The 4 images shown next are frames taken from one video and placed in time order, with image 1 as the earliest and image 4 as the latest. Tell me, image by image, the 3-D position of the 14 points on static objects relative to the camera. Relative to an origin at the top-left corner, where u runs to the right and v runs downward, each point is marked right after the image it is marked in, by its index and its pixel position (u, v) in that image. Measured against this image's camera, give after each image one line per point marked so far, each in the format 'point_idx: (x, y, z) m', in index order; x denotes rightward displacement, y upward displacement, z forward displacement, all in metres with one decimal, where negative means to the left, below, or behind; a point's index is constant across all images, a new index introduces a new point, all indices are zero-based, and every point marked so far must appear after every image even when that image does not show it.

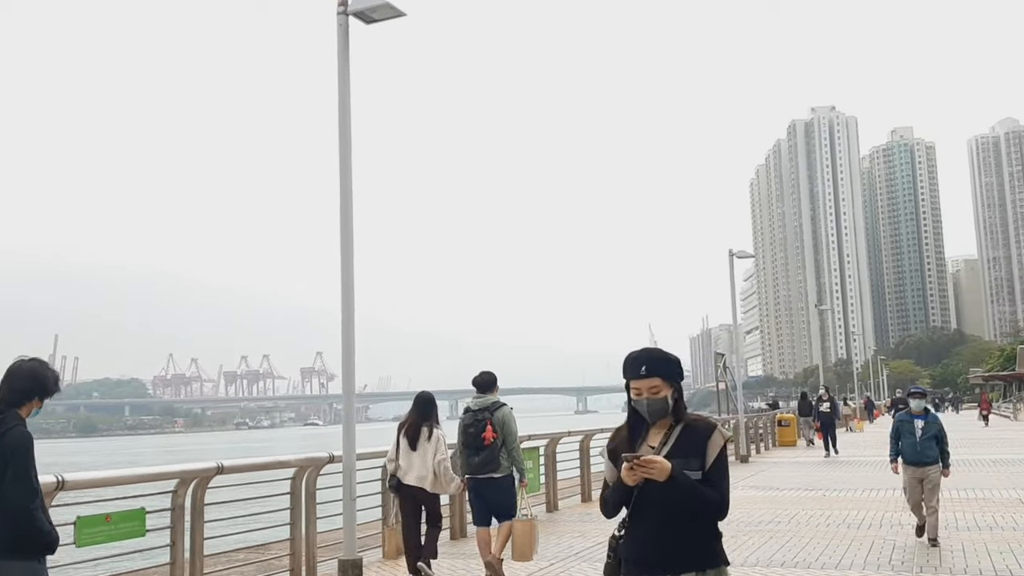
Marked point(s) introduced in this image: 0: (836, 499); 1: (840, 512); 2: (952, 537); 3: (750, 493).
0: (+4.6, -3.0, +13.5) m
1: (+4.1, -2.9, +11.9) m
2: (+4.6, -2.6, +9.8) m
3: (+3.9, -3.3, +15.1) m
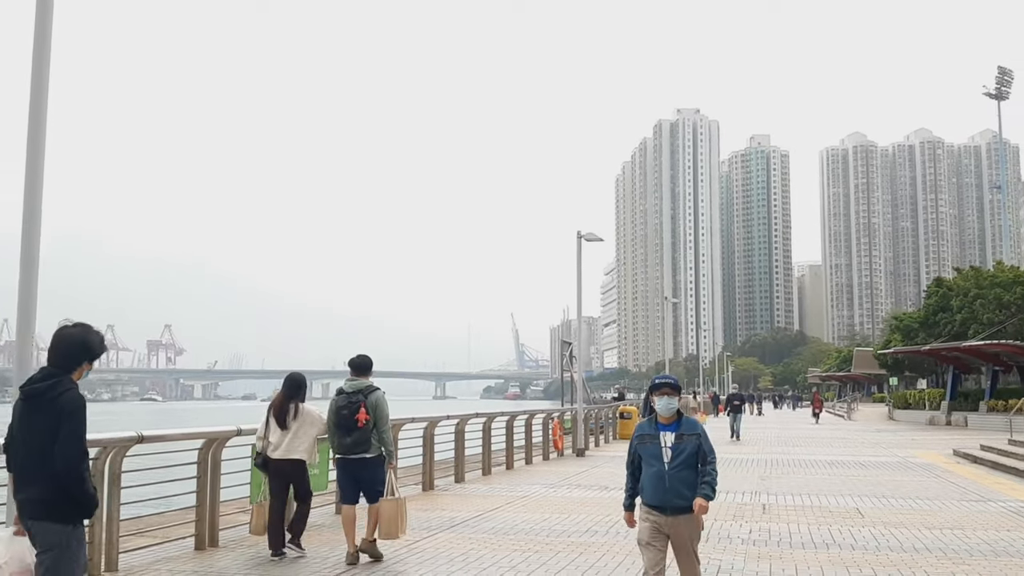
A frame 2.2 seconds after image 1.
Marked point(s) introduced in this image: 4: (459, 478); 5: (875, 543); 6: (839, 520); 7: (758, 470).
0: (+2.0, -2.8, +12.2) m
1: (+1.7, -2.6, +10.6) m
2: (+2.5, -2.4, +8.5) m
3: (+1.0, -3.0, +13.7) m
4: (-0.8, -3.0, +14.9) m
5: (+3.5, -2.5, +9.1) m
6: (+3.7, -2.6, +10.6) m
7: (+4.6, -3.4, +17.5) m
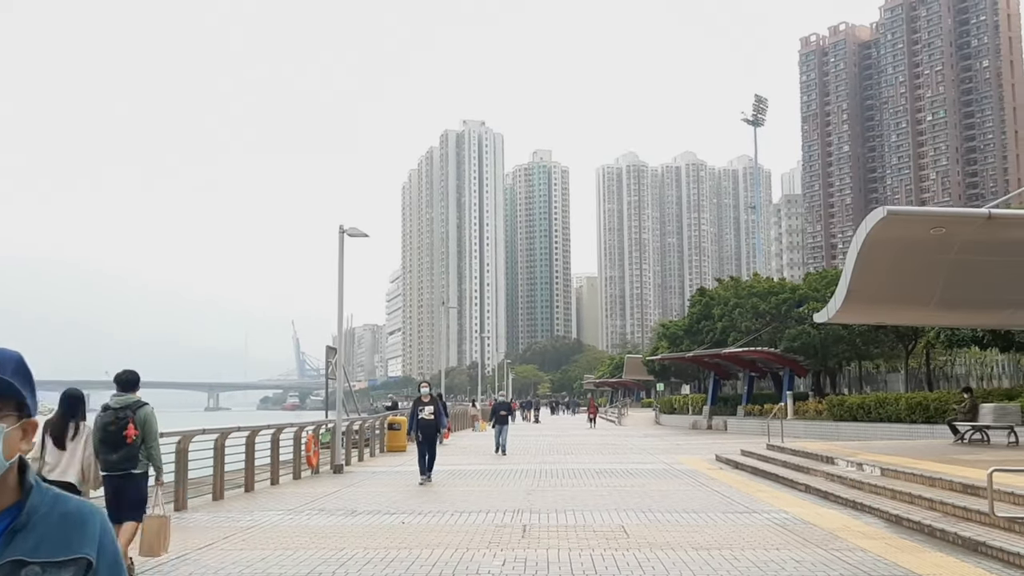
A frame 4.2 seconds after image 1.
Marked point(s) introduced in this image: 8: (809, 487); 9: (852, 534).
0: (-1.1, -2.7, +10.7) m
1: (-1.0, -2.6, +9.0) m
2: (+0.2, -2.4, +7.2) m
3: (-2.4, -2.9, +11.9) m
4: (-4.5, -2.9, +12.7) m
5: (+1.1, -2.4, +8.0) m
6: (+0.9, -2.6, +9.6) m
7: (+0.2, -3.4, +16.4) m
8: (+4.5, -3.0, +14.3) m
9: (+3.5, -2.5, +9.5) m
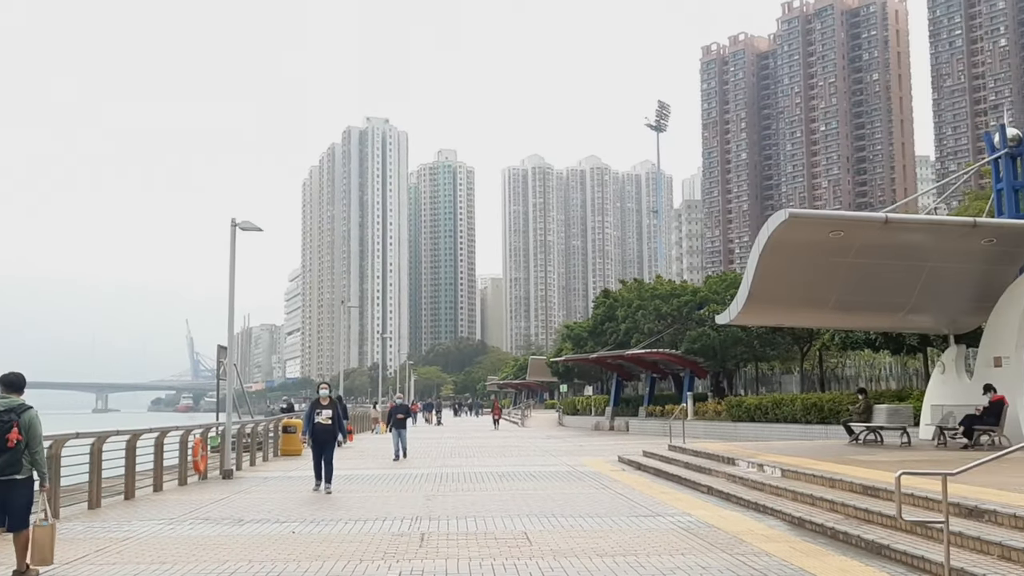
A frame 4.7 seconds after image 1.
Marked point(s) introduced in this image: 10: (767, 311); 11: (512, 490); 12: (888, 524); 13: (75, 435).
0: (-2.2, -2.7, +10.1) m
1: (-1.9, -2.5, +8.4) m
2: (-0.5, -2.3, +6.7) m
3: (-3.6, -2.9, +11.1) m
4: (-5.7, -2.8, +11.7) m
5: (+0.2, -2.4, +7.6) m
6: (-0.1, -2.5, +9.1) m
7: (-1.5, -3.4, +15.9) m
8: (+3.0, -3.0, +14.2) m
9: (+2.4, -2.5, +9.4) m
10: (+5.2, -0.5, +18.9) m
11: (0.0, -3.3, +15.4) m
12: (+3.6, -2.3, +9.0) m
13: (-5.7, -1.9, +12.4) m
